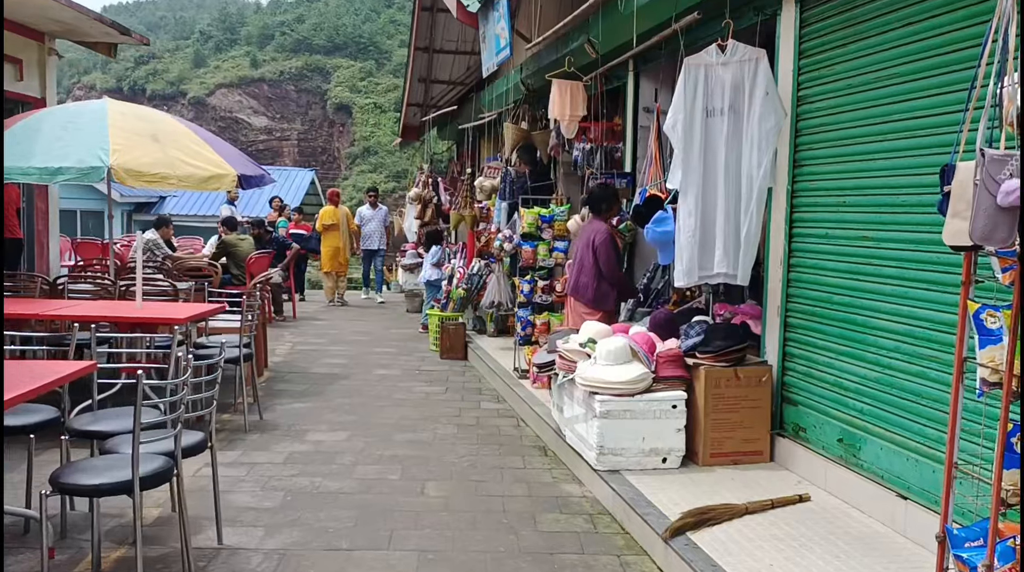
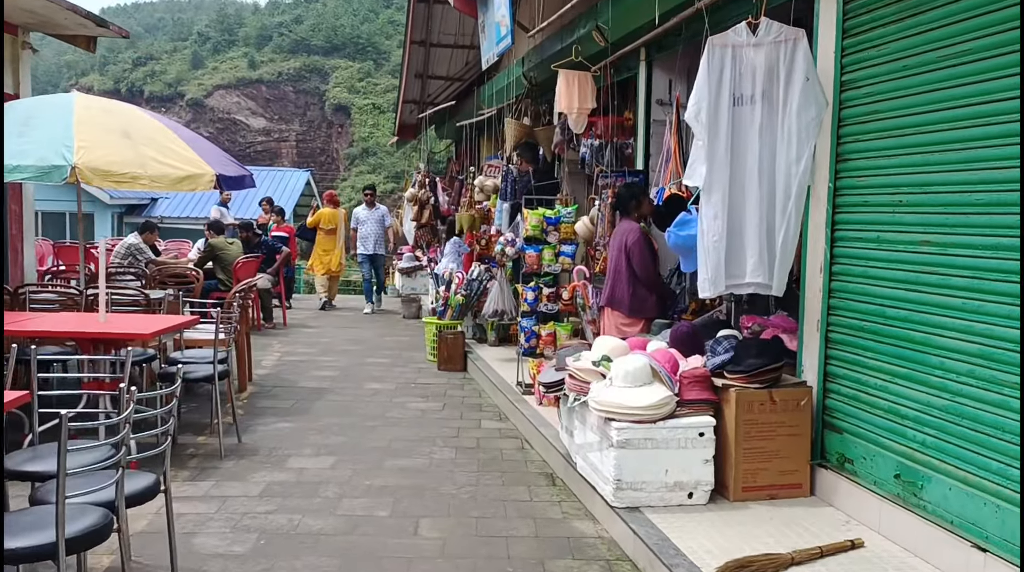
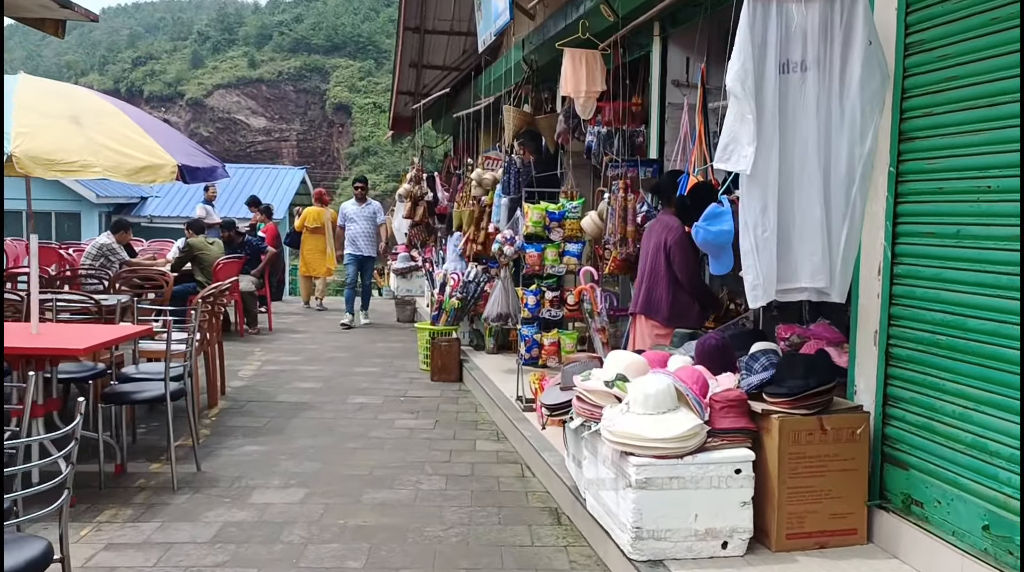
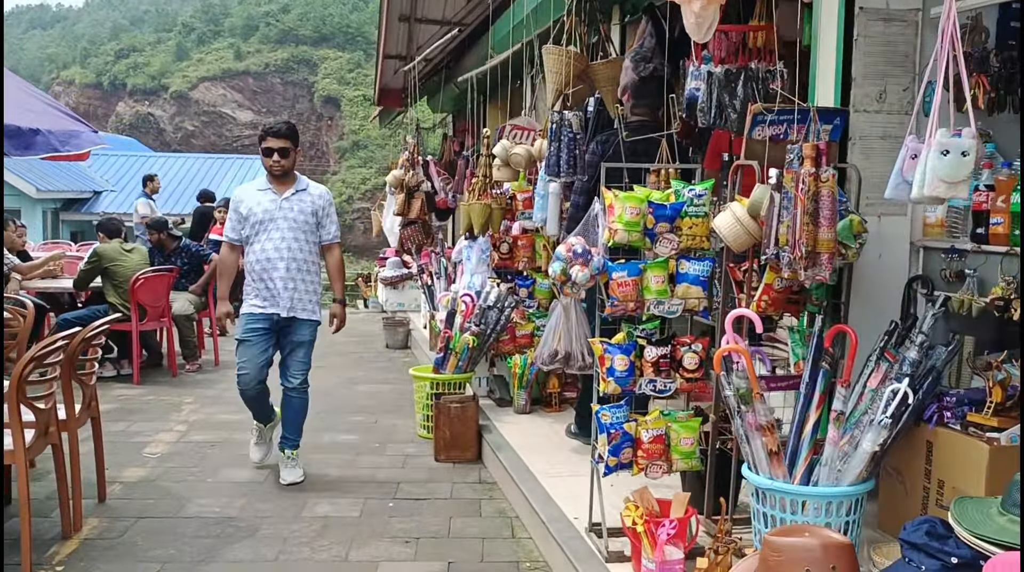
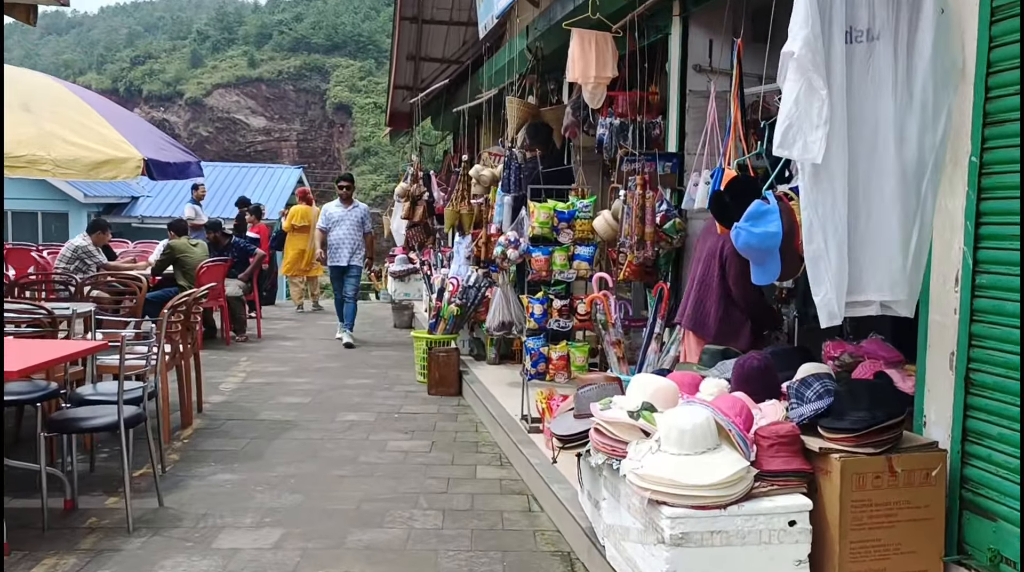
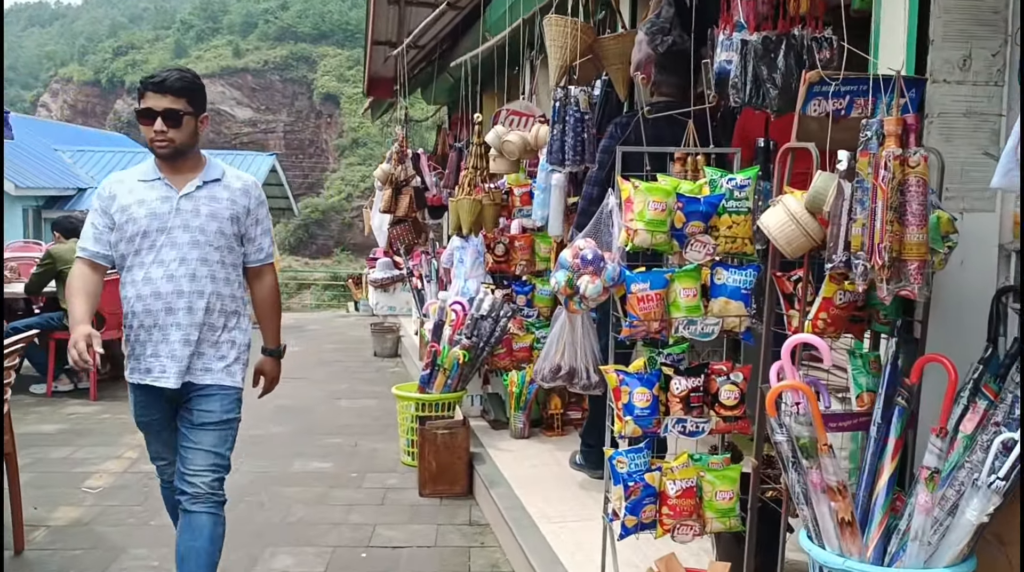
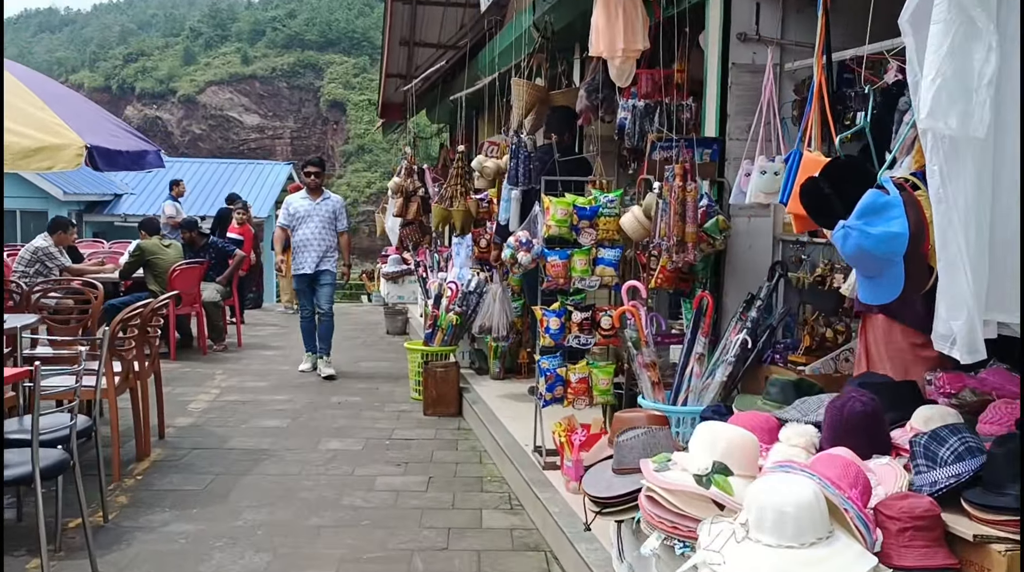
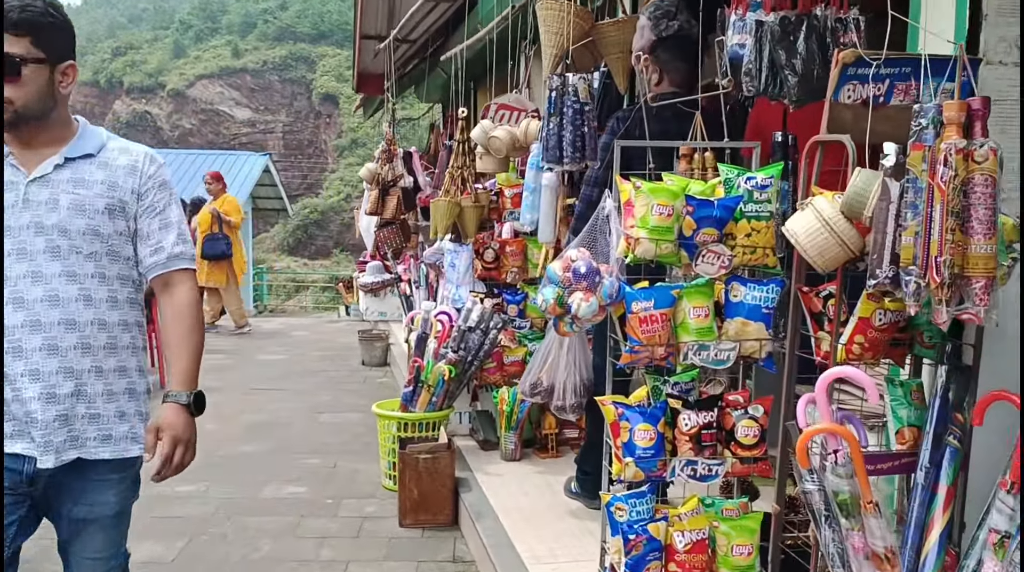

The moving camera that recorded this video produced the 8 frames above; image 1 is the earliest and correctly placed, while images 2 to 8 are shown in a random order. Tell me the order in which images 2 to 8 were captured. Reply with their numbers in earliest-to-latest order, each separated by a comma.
2, 3, 5, 7, 4, 6, 8
